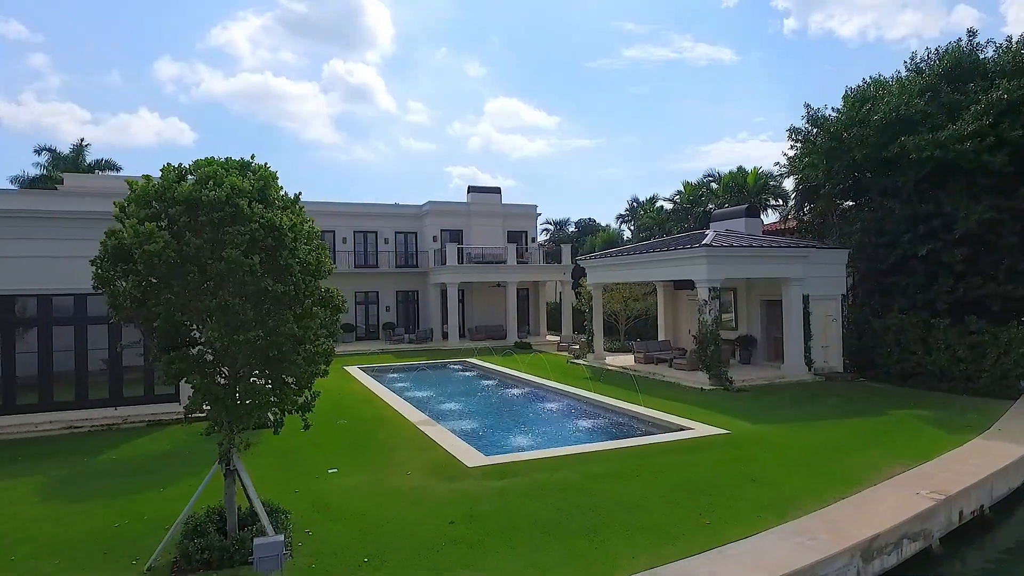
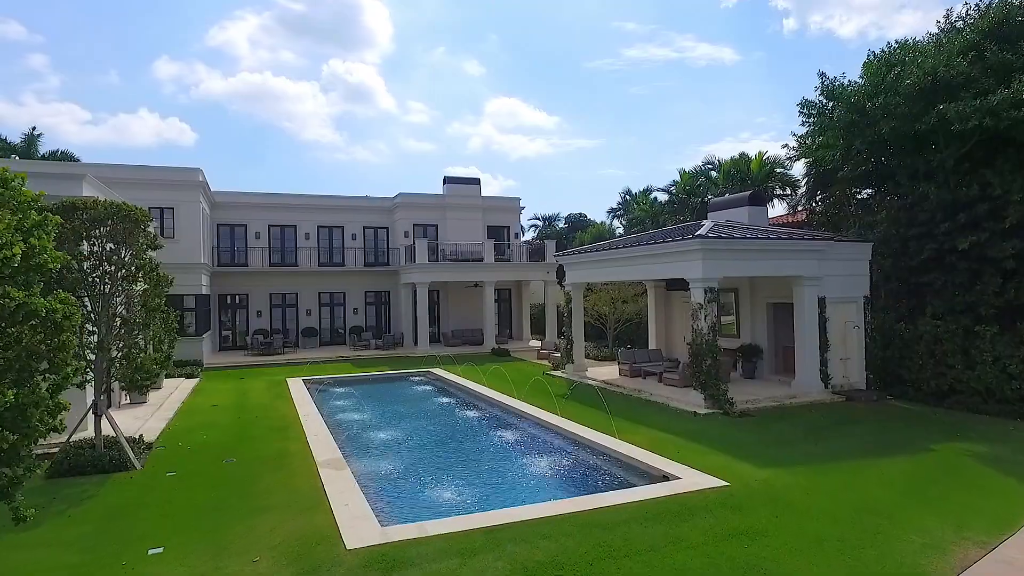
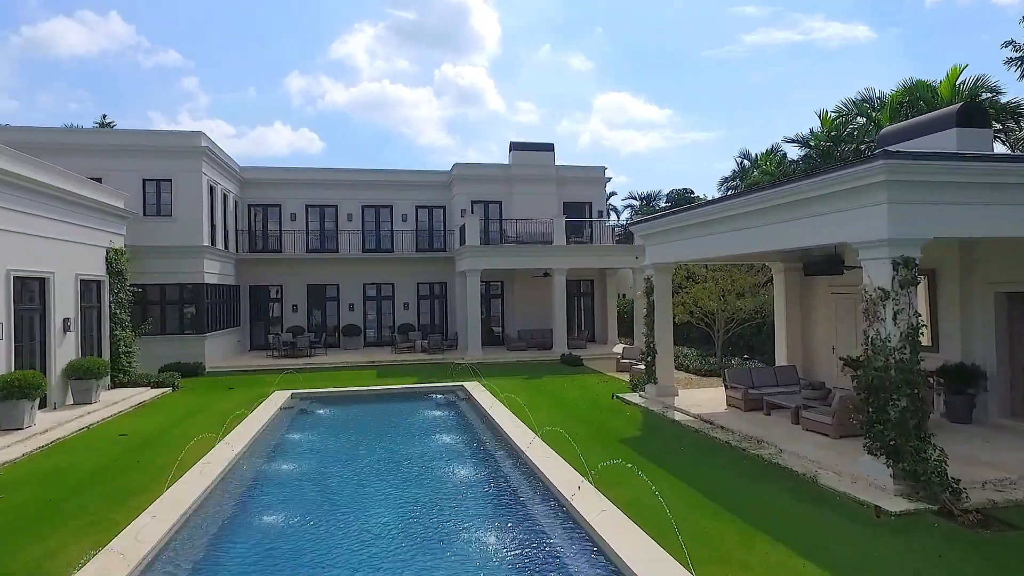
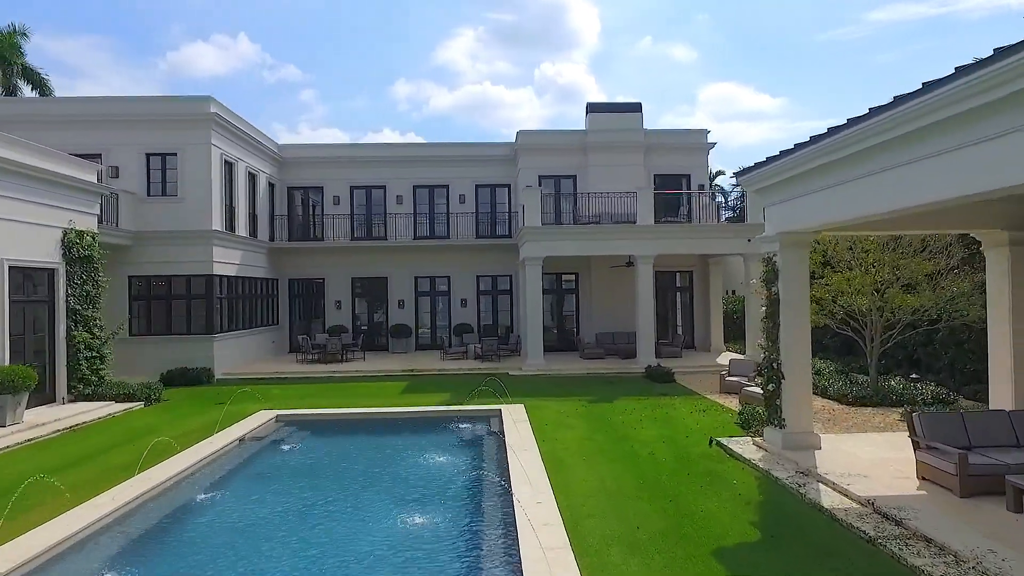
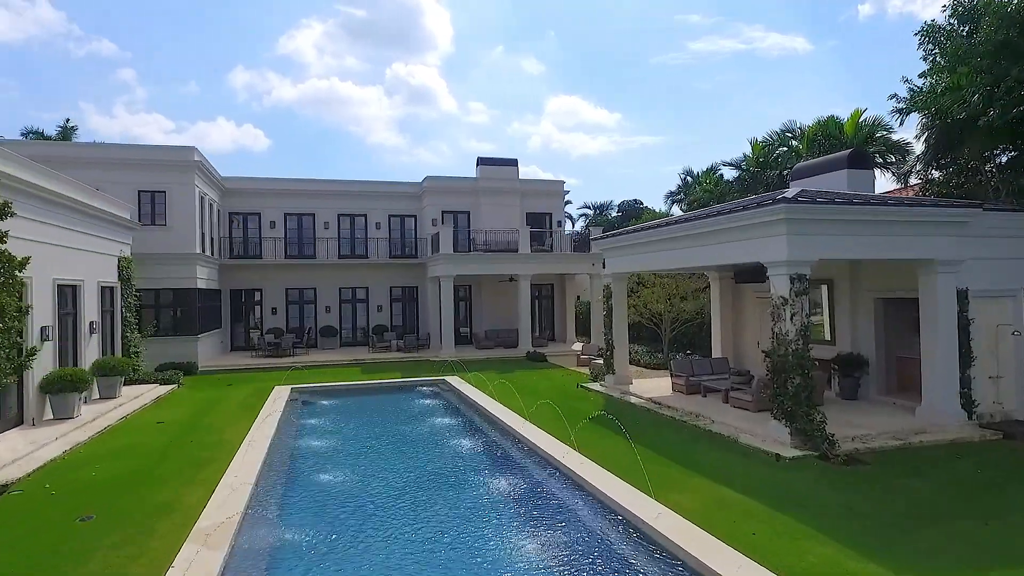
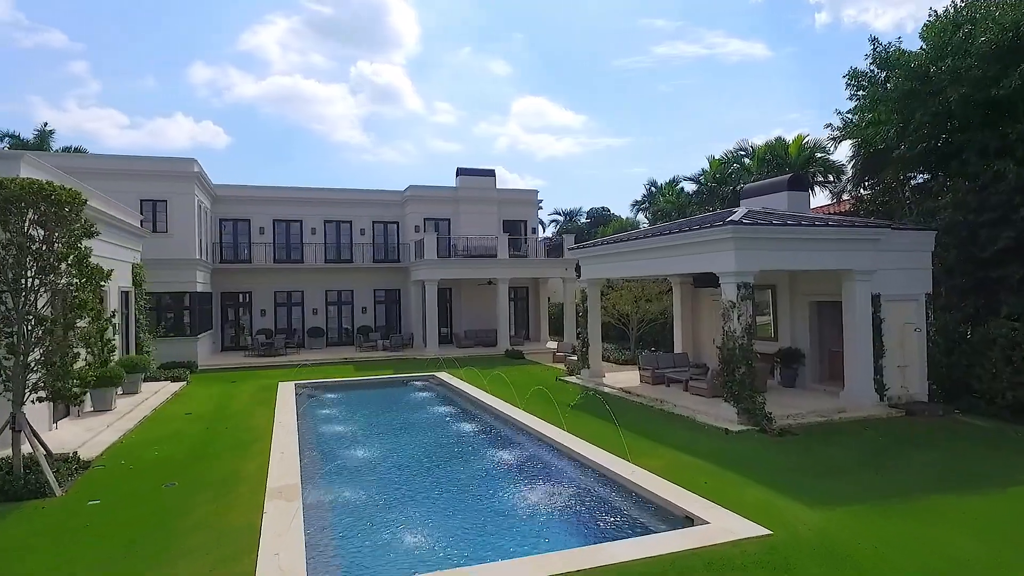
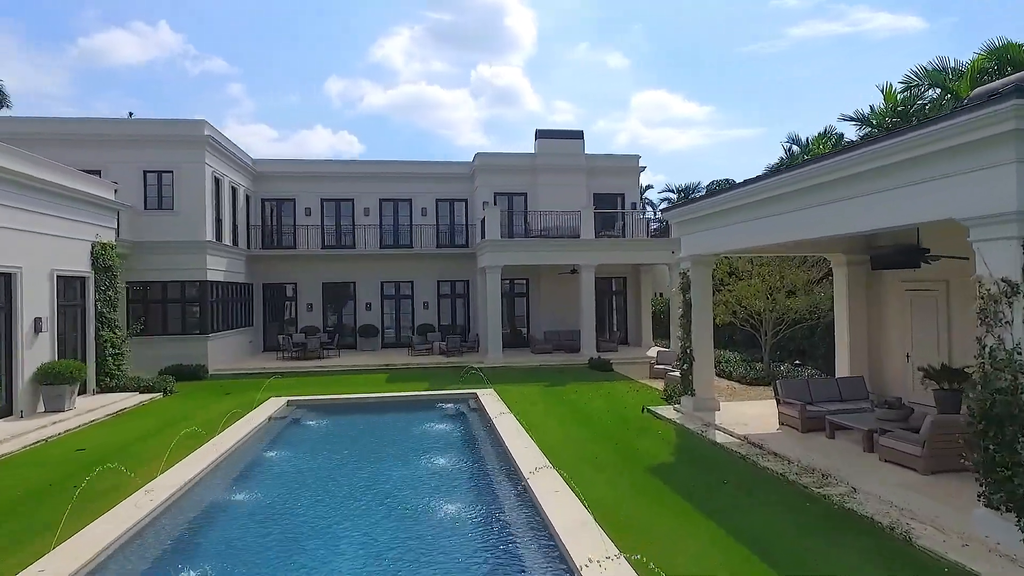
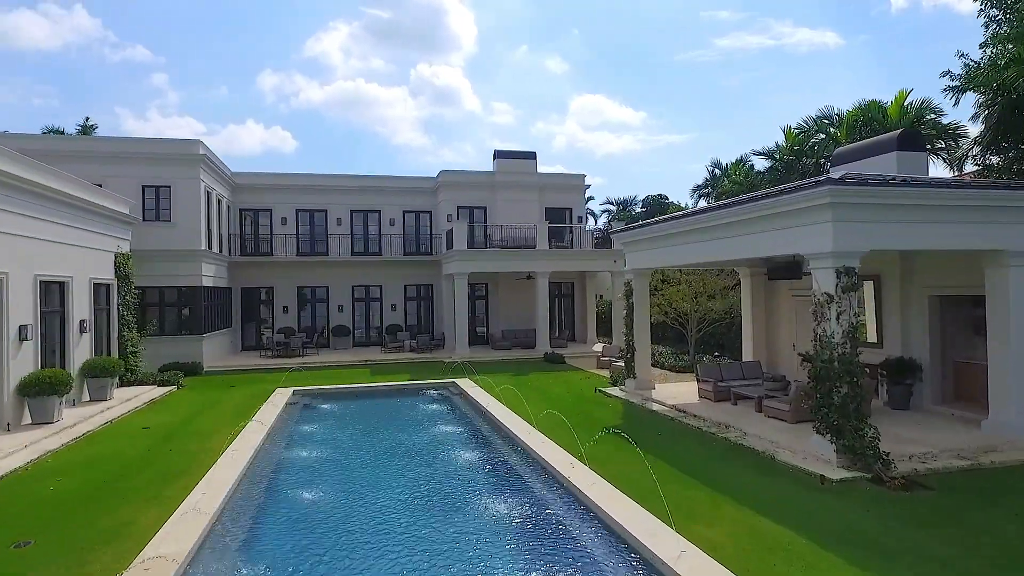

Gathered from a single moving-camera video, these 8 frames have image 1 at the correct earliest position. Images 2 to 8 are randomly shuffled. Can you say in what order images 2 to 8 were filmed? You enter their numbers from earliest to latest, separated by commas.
2, 6, 5, 8, 3, 7, 4
